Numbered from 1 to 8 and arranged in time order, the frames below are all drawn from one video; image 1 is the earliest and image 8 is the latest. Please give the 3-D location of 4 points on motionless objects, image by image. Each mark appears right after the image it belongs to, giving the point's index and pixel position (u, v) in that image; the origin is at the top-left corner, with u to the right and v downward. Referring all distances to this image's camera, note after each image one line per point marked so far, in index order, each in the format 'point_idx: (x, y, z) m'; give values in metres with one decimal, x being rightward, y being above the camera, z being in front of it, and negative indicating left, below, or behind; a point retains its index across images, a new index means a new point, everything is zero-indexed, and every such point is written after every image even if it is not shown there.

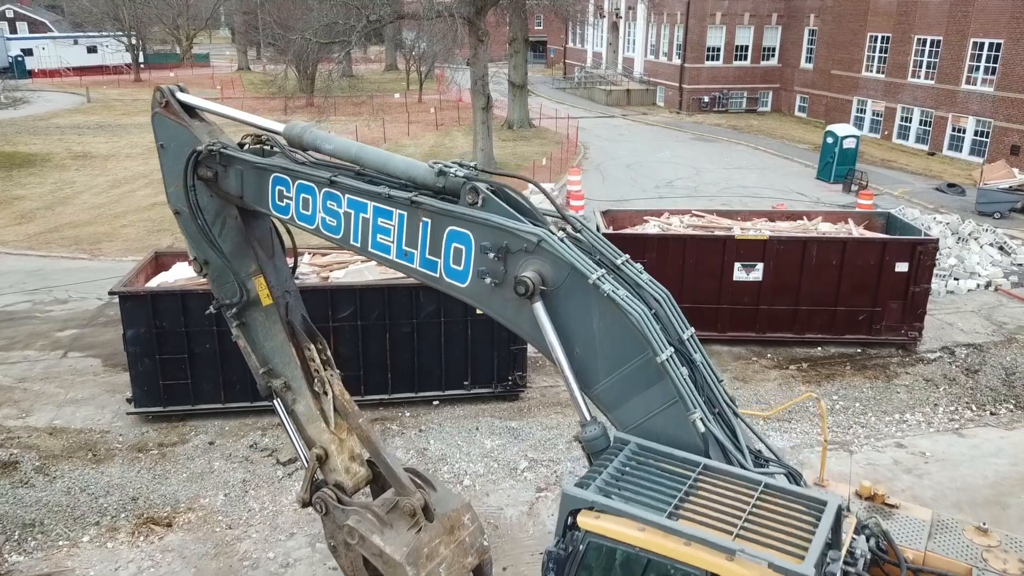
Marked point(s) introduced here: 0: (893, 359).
0: (+5.0, -1.0, +10.6) m
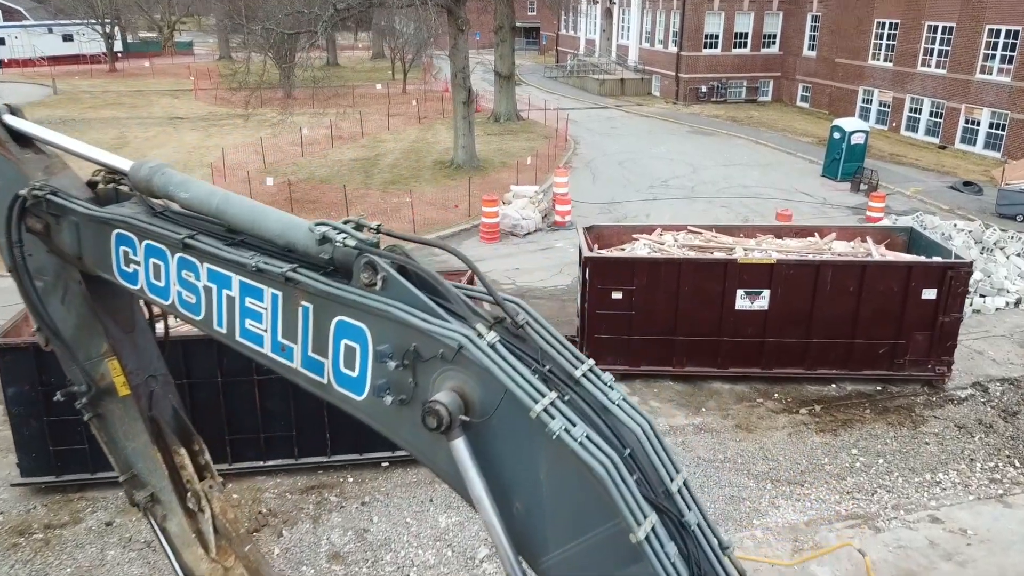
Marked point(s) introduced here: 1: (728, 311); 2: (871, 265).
0: (+4.7, -1.3, +9.2) m
1: (+2.5, -0.3, +9.2) m
2: (+4.0, +0.3, +8.9) m
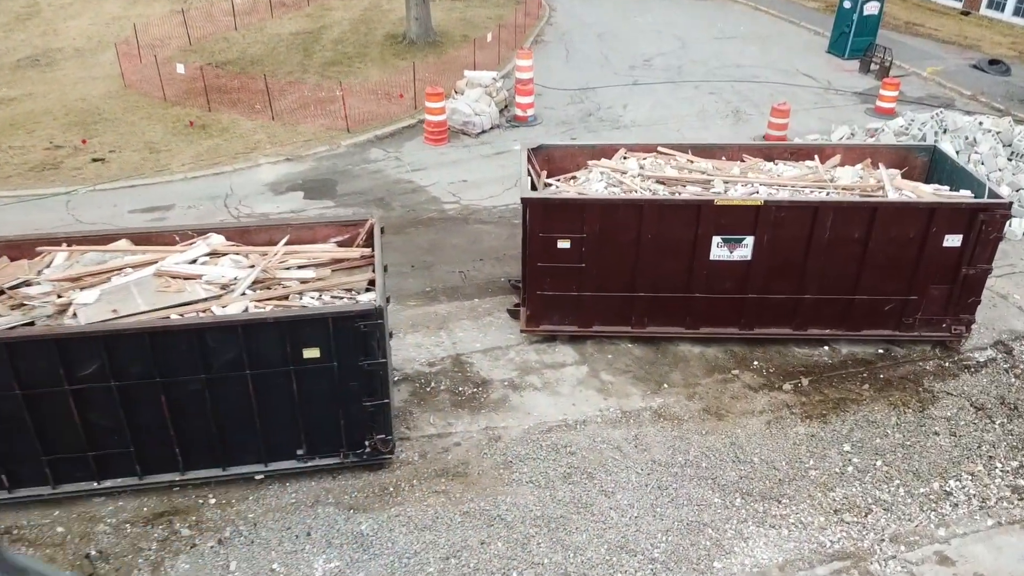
0: (+3.9, -0.8, +7.6) m
1: (+1.8, +0.2, +7.4) m
2: (+3.3, +0.7, +7.0) m
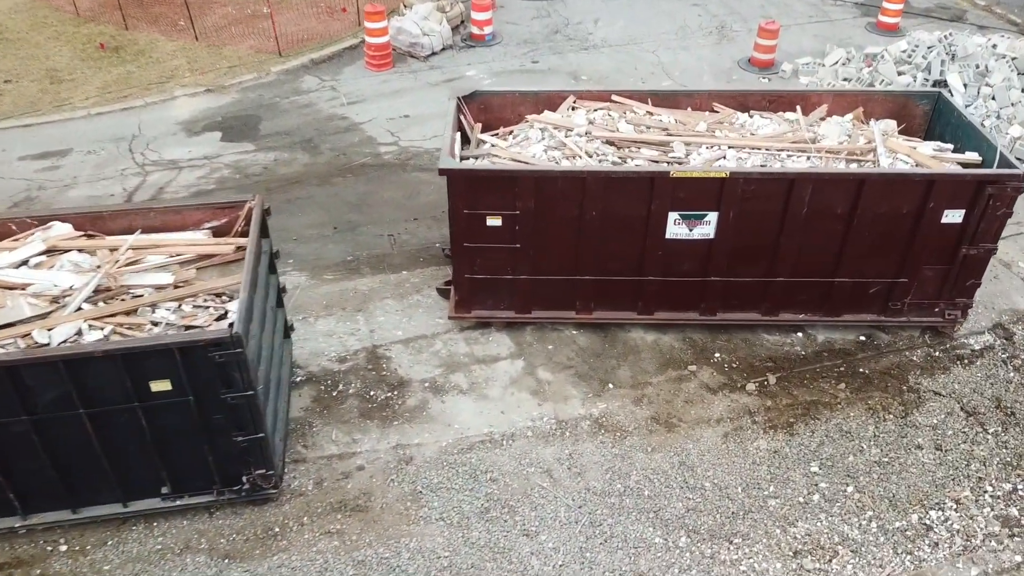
0: (+3.3, -0.6, +6.6) m
1: (+1.1, +0.4, +6.3) m
2: (+2.6, +0.8, +5.9) m
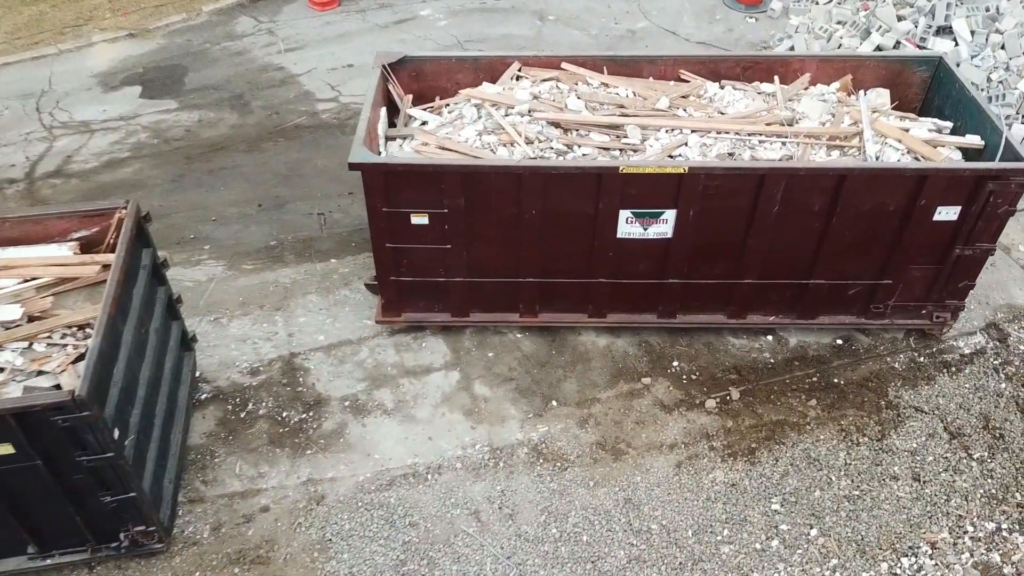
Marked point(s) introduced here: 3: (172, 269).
0: (+2.8, -0.6, +5.9) m
1: (+0.6, +0.3, +5.5) m
2: (+2.2, +0.7, +5.0) m
3: (-2.8, +0.2, +6.6) m
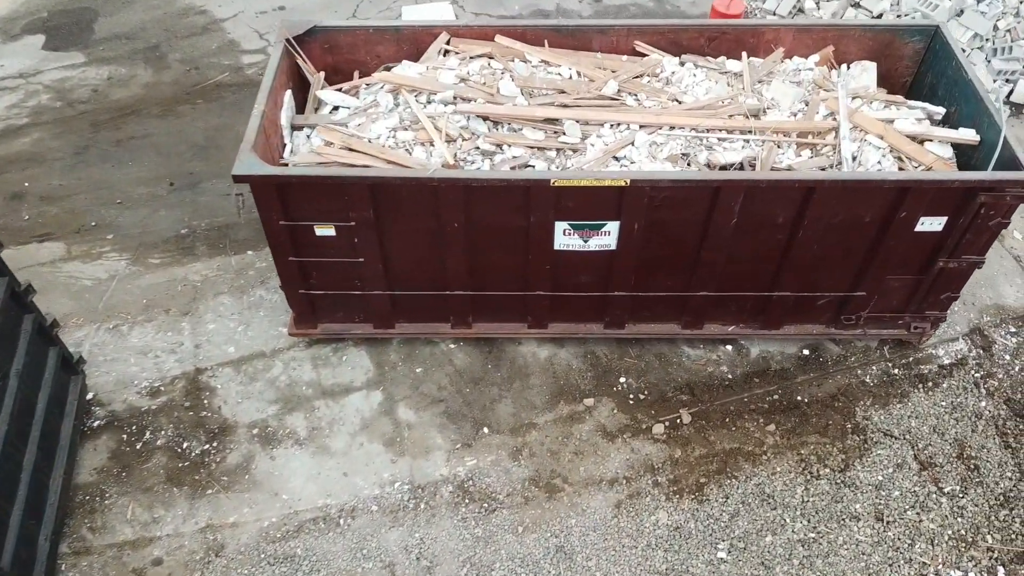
0: (+2.4, -0.7, +5.4) m
1: (+0.2, +0.2, +4.8) m
2: (+1.7, +0.5, +4.3) m
3: (-3.3, +0.2, +6.0) m
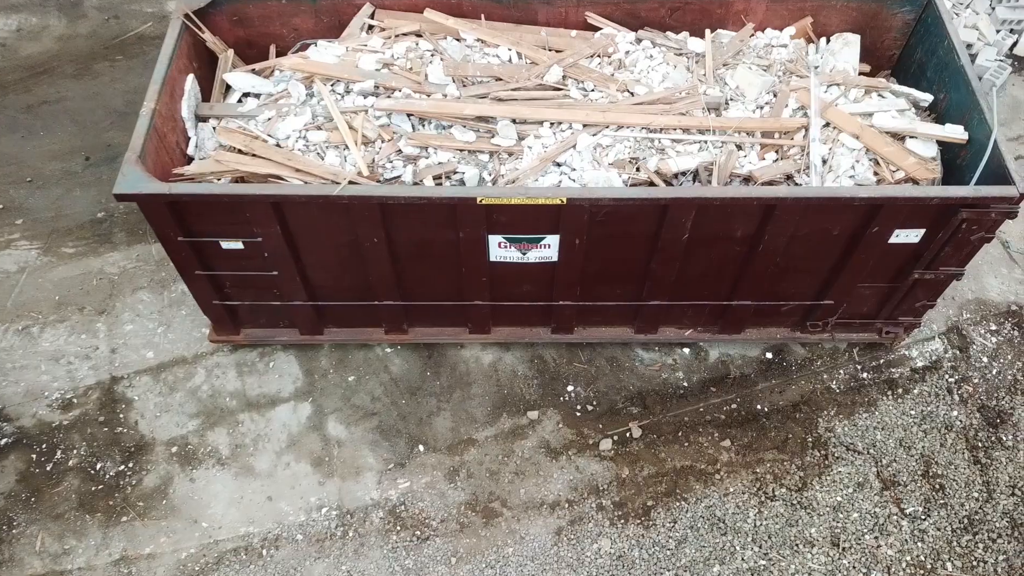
0: (+2.0, -0.7, +5.0) m
1: (-0.2, +0.1, +4.3) m
2: (+1.3, +0.4, +3.8) m
3: (-3.7, +0.2, +5.5) m
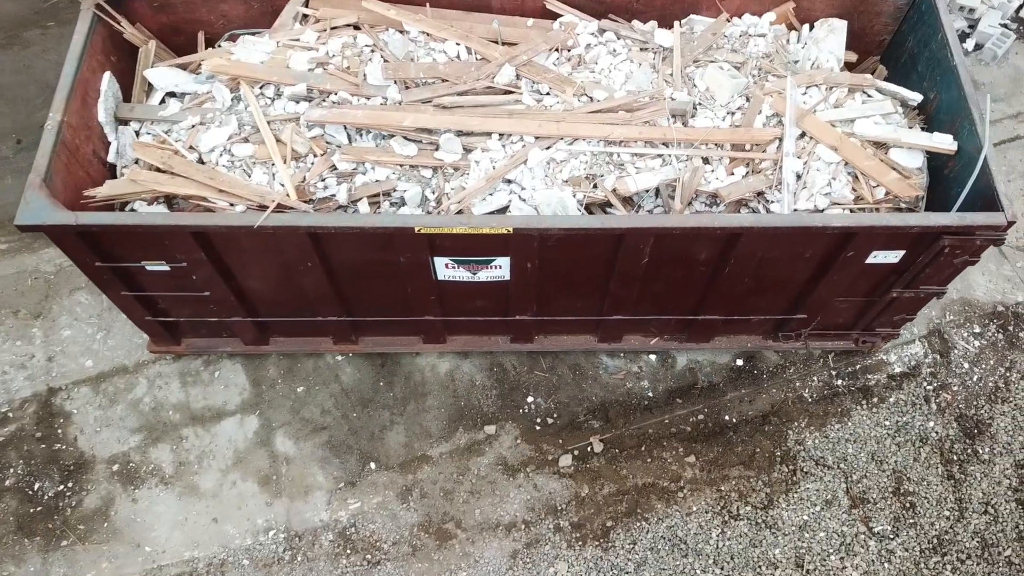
0: (+1.7, -0.7, +4.8) m
1: (-0.5, 0.0, +4.0) m
2: (+1.1, +0.2, +3.5) m
3: (-3.9, +0.2, +5.1) m
